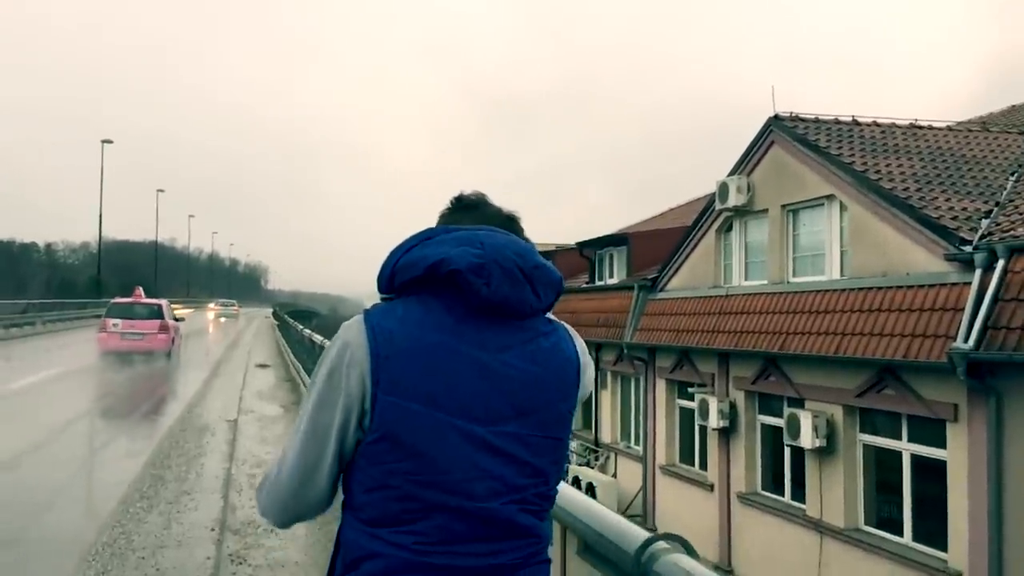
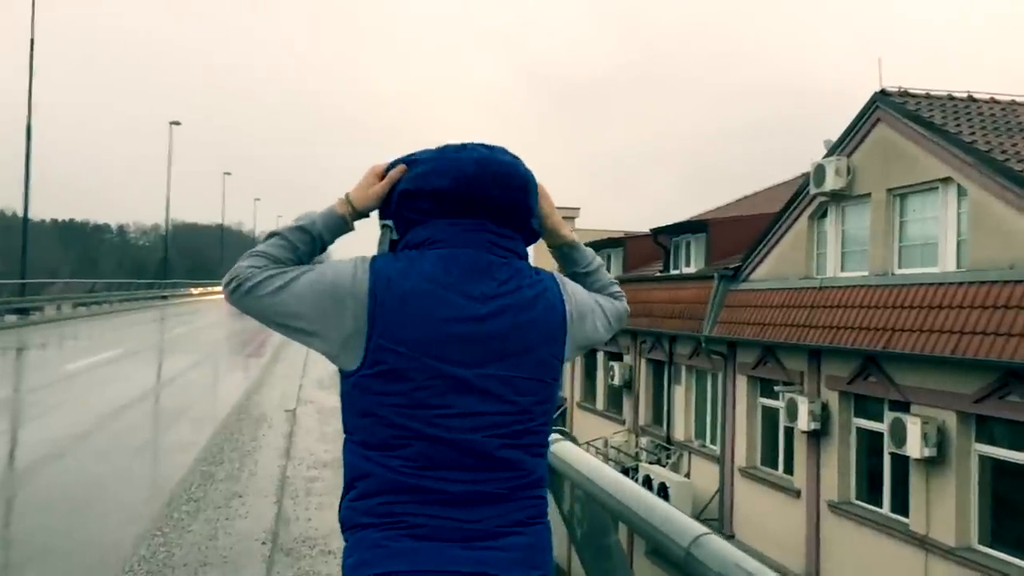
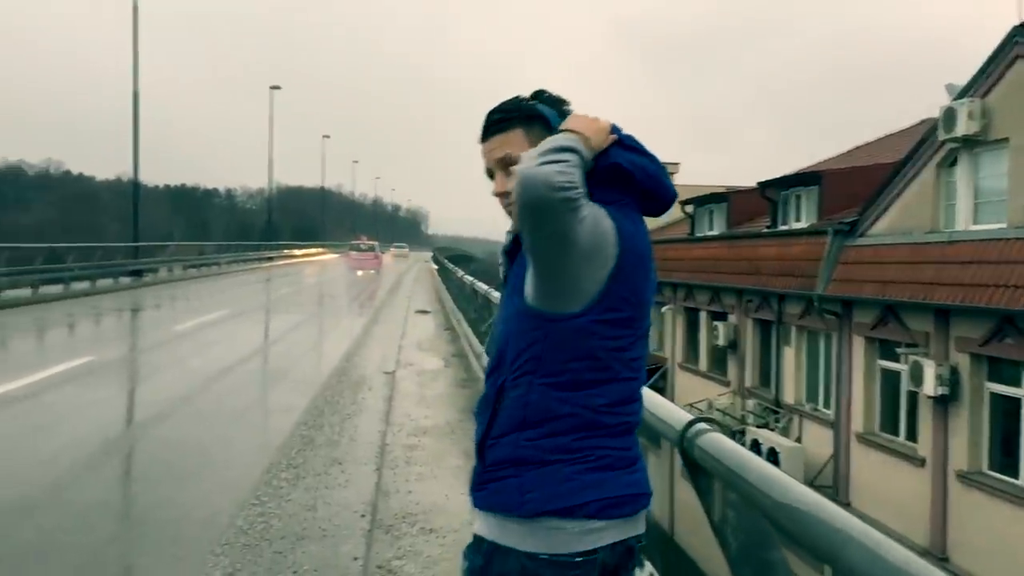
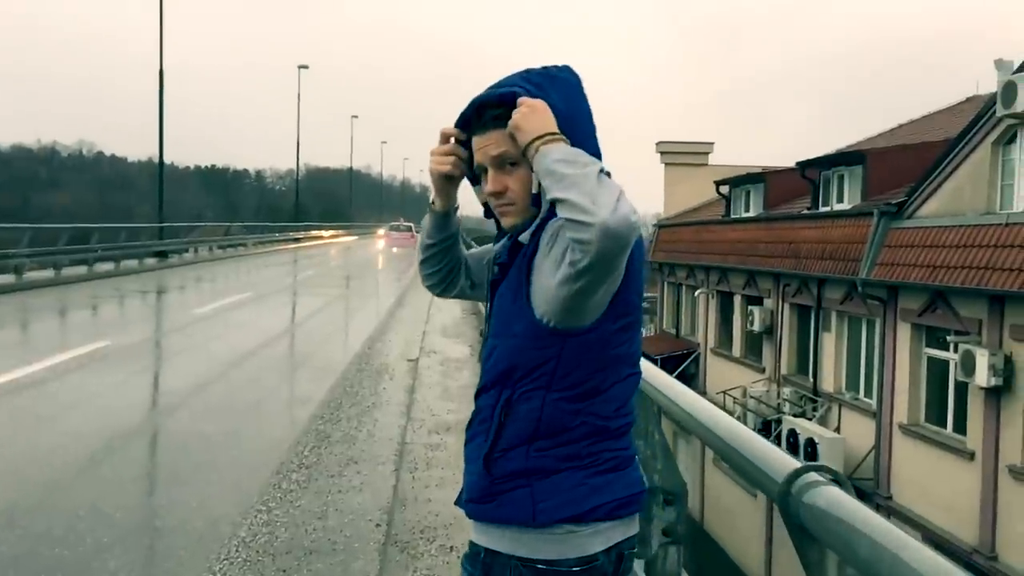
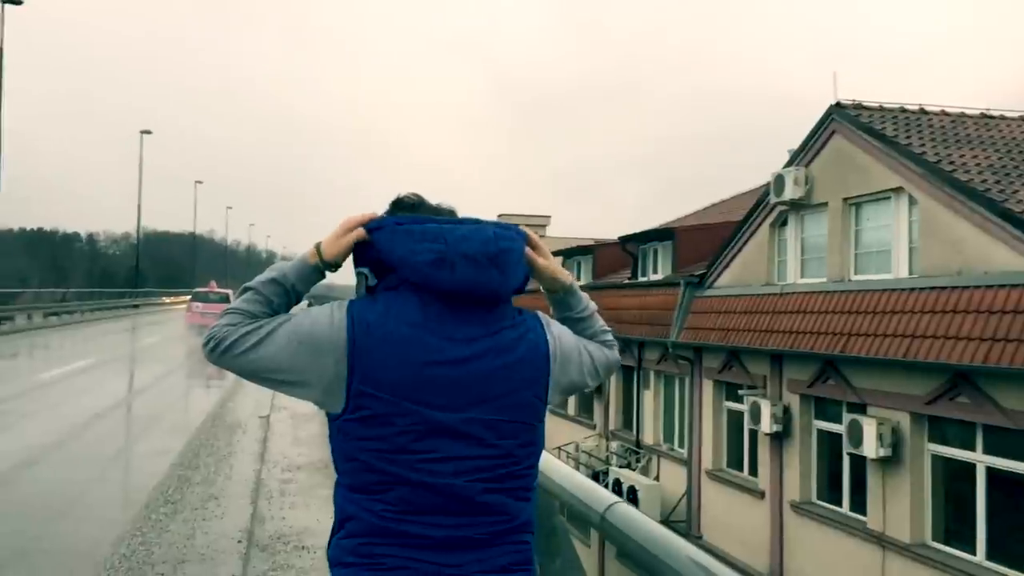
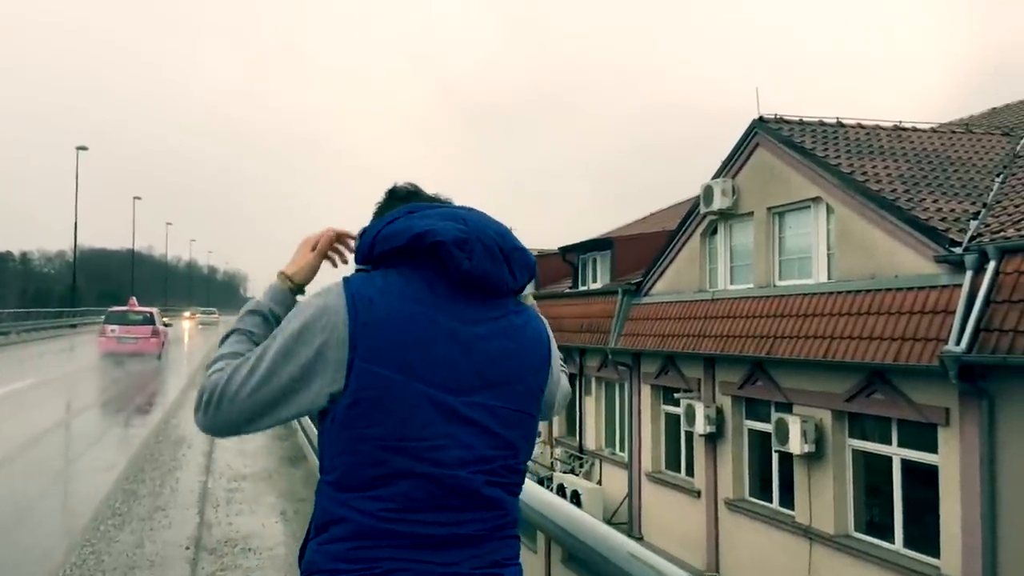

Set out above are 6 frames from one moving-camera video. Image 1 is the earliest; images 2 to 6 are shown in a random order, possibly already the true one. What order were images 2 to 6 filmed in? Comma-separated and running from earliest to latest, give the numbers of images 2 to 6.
6, 5, 2, 3, 4
